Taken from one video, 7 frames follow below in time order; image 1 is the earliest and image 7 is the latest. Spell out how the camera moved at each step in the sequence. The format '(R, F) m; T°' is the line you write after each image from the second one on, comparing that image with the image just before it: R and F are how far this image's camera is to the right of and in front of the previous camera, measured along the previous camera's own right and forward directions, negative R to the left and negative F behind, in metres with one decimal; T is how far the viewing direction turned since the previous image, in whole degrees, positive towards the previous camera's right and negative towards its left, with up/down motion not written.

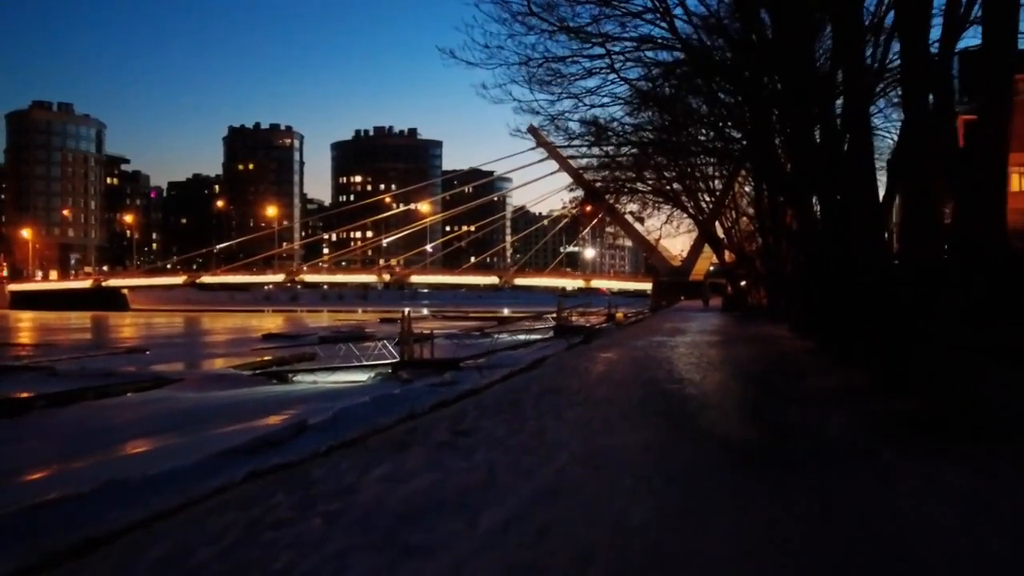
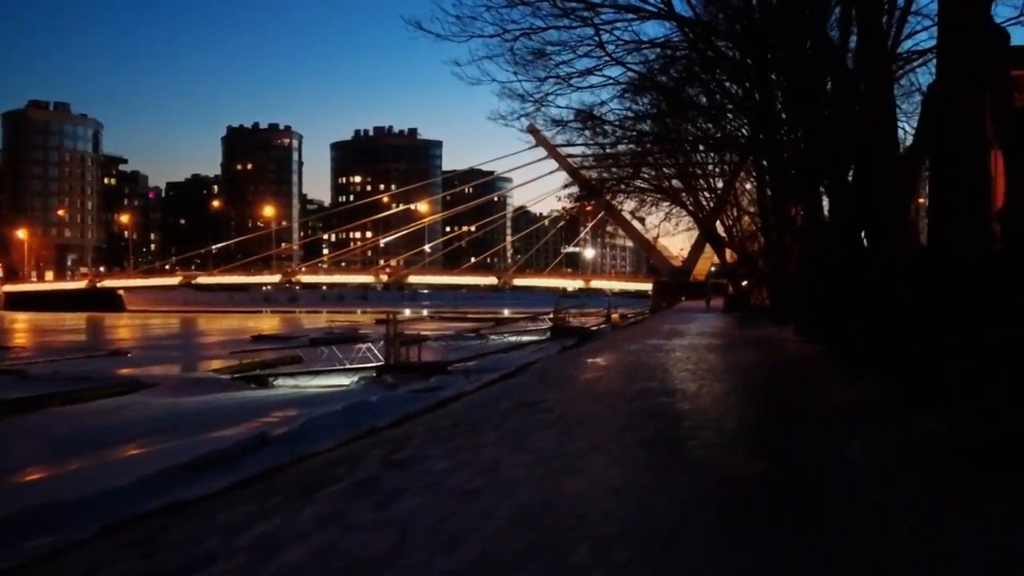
(+0.3, +1.4) m; 0°
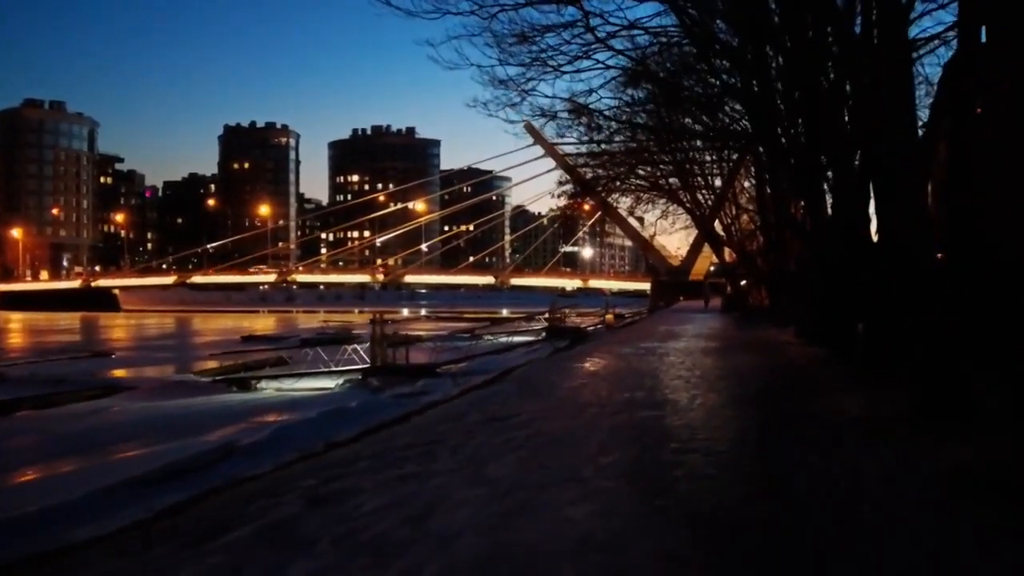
(+0.2, +0.9) m; 0°
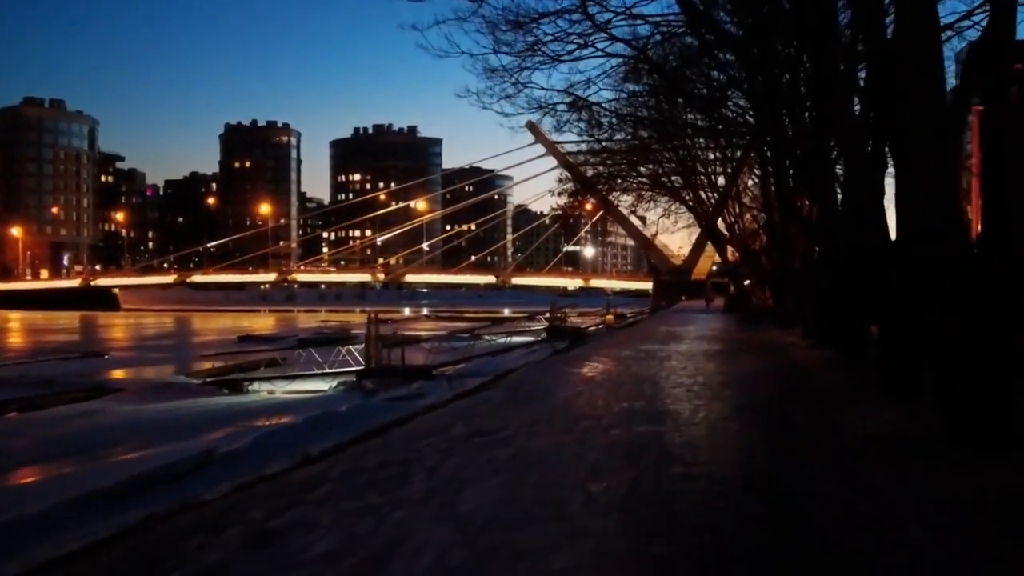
(+0.1, +0.7) m; 0°
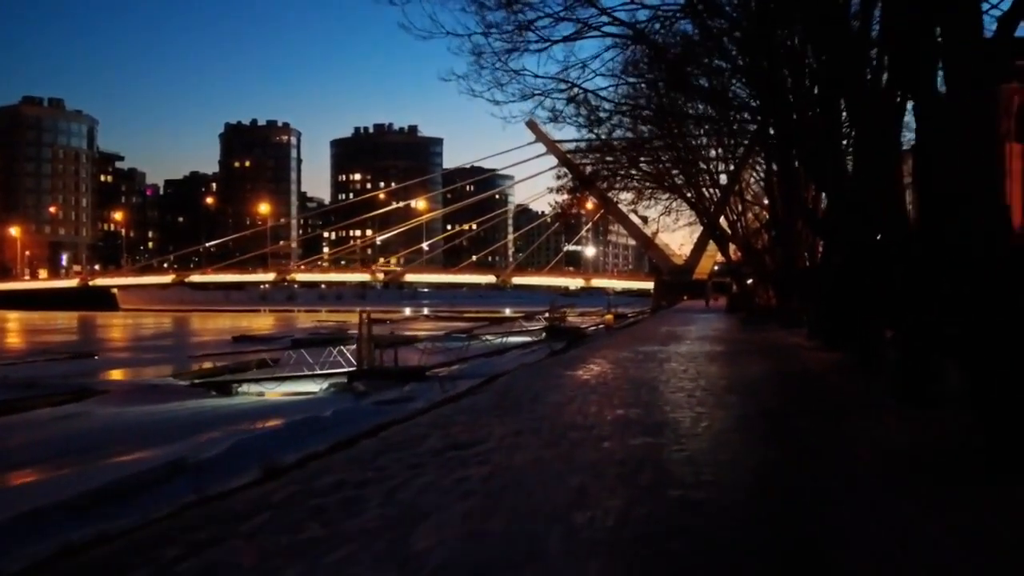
(+0.1, +0.8) m; 0°
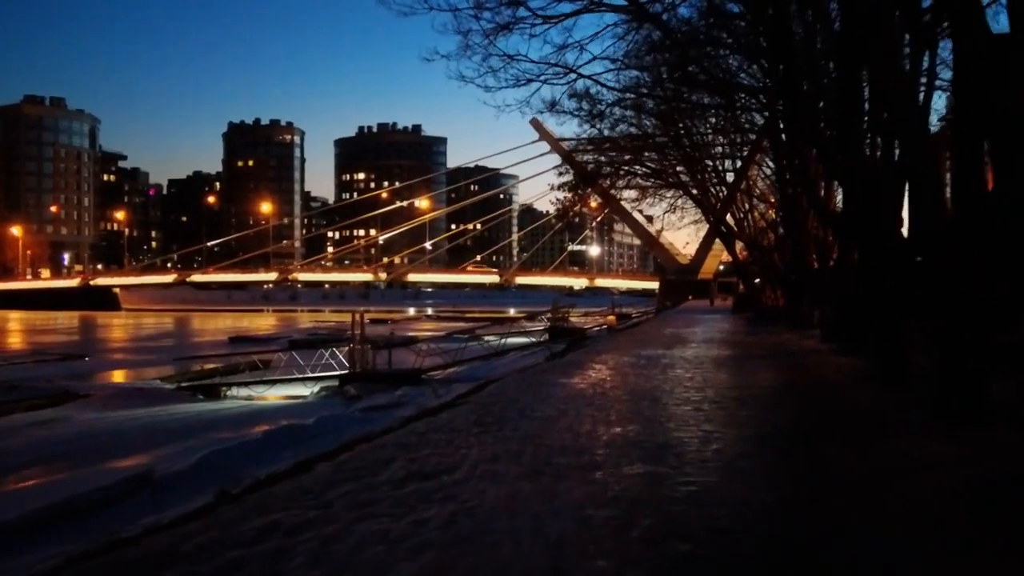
(+0.1, +1.0) m; 0°
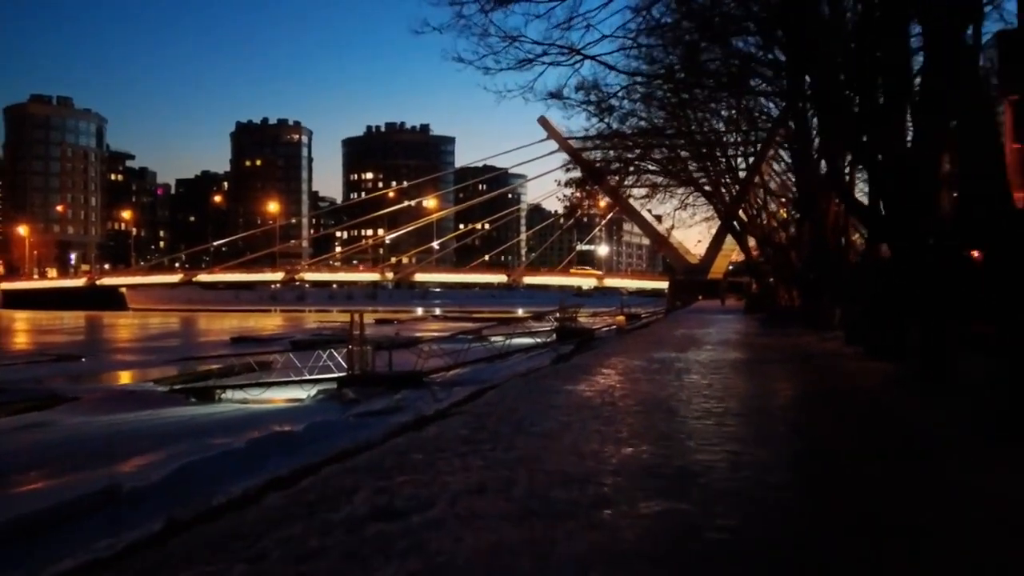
(+0.1, +1.0) m; 0°
